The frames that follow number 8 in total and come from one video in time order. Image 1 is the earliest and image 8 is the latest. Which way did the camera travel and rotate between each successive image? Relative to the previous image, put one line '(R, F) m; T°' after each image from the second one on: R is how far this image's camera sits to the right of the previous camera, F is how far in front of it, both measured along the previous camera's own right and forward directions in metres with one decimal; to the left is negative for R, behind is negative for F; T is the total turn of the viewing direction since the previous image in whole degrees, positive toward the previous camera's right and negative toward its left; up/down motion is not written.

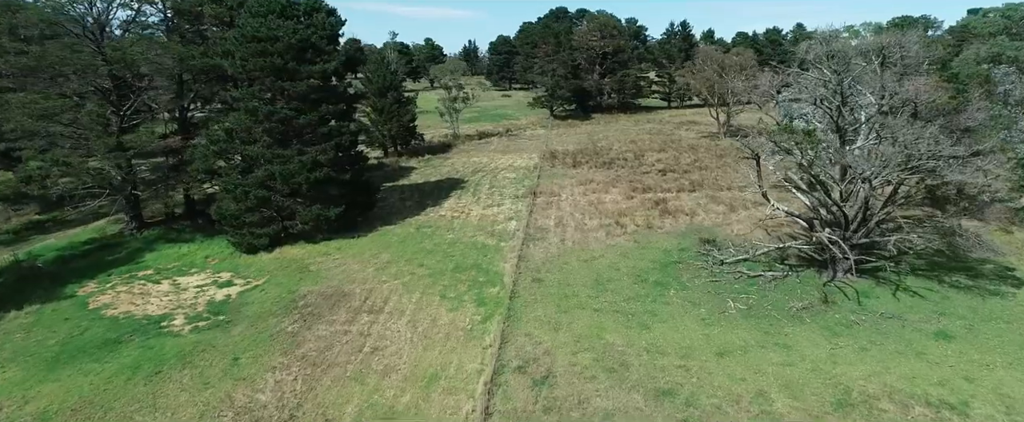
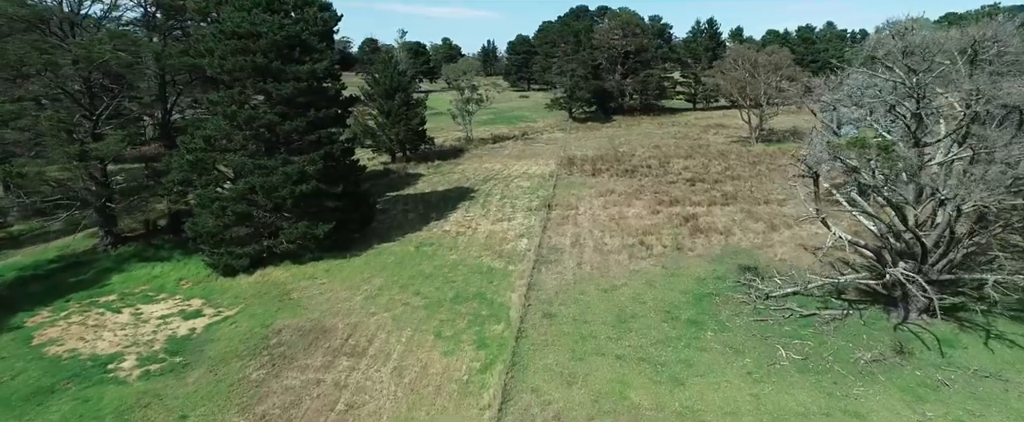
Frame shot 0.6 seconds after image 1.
(+0.3, +2.7) m; -2°
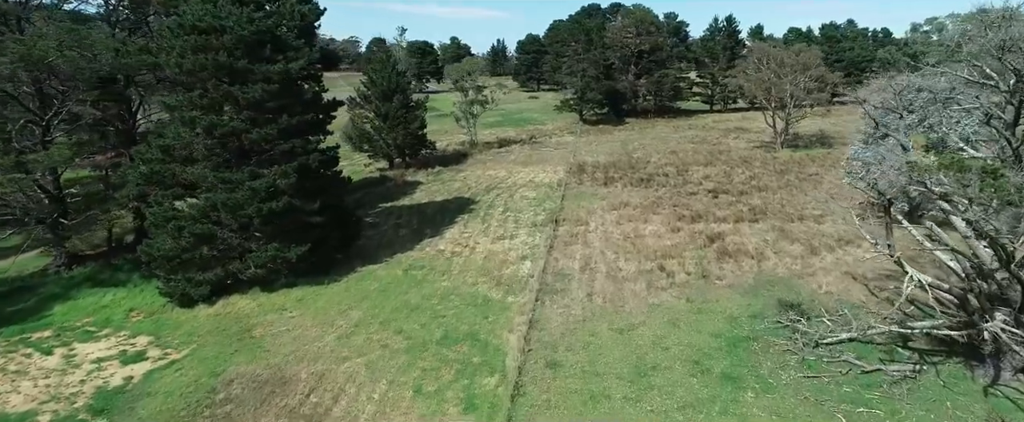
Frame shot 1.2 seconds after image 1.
(+0.3, +2.7) m; -1°
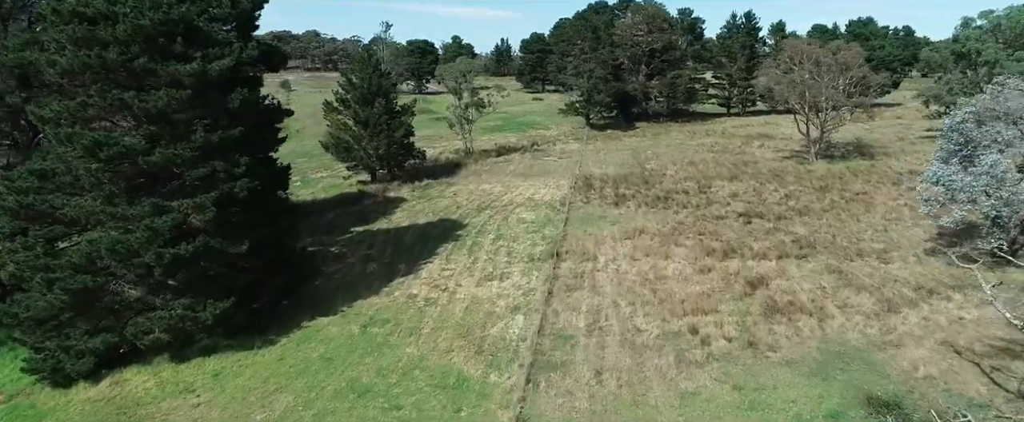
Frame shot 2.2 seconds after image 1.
(+0.5, +4.4) m; -1°
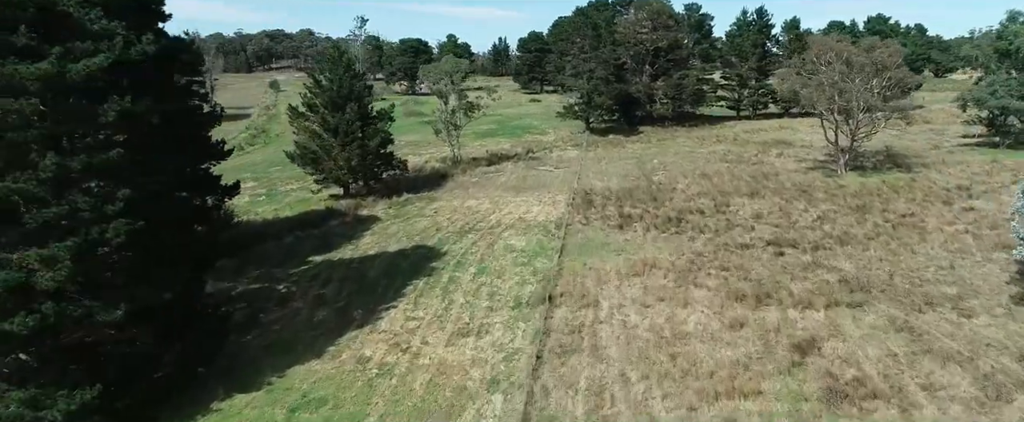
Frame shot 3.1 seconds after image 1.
(+0.5, +3.9) m; 0°
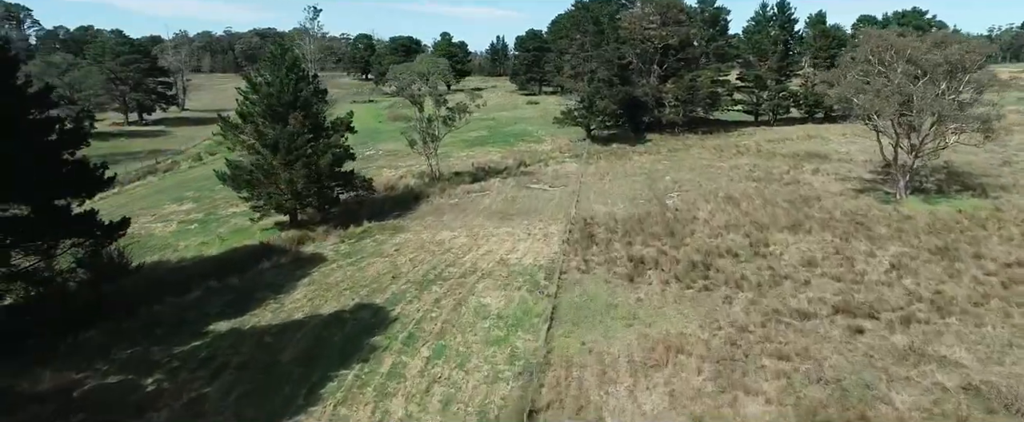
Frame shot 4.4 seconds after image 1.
(+0.8, +5.6) m; 0°
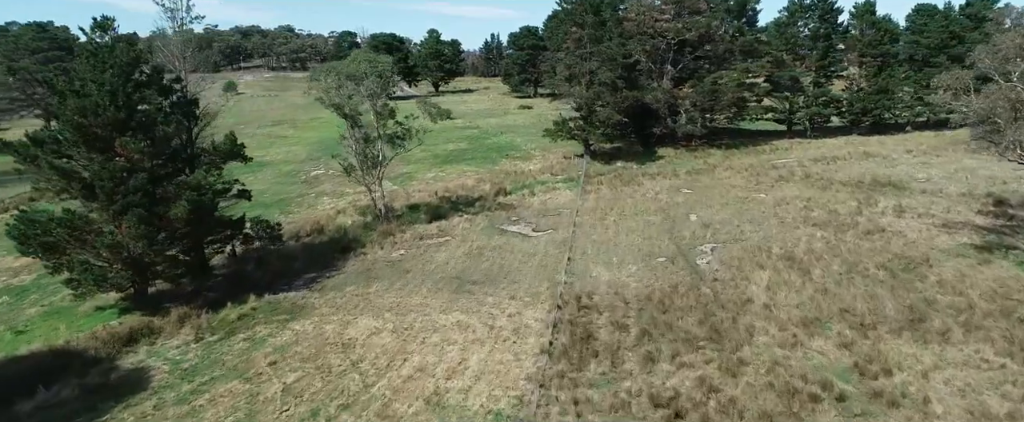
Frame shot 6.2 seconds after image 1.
(+1.2, +8.4) m; 0°
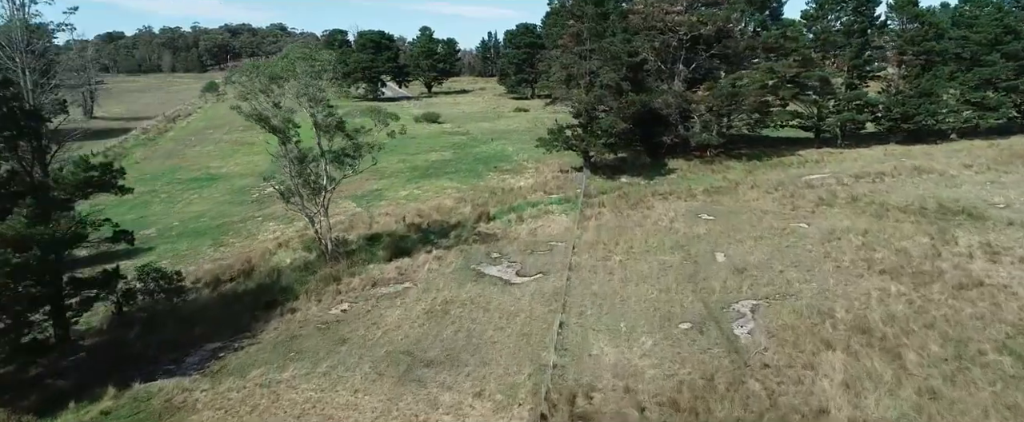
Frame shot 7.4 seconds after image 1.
(+0.7, +5.0) m; 0°
